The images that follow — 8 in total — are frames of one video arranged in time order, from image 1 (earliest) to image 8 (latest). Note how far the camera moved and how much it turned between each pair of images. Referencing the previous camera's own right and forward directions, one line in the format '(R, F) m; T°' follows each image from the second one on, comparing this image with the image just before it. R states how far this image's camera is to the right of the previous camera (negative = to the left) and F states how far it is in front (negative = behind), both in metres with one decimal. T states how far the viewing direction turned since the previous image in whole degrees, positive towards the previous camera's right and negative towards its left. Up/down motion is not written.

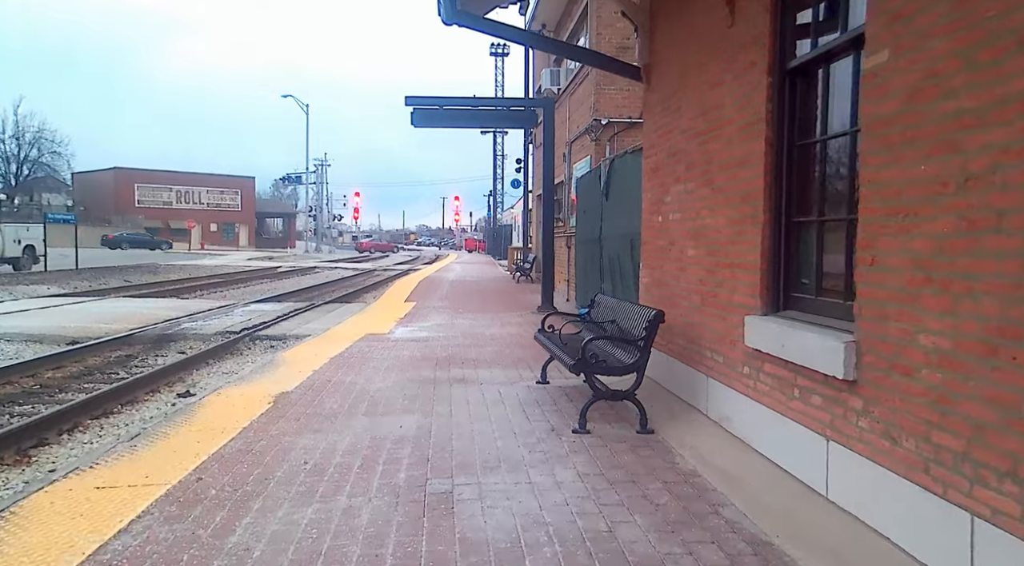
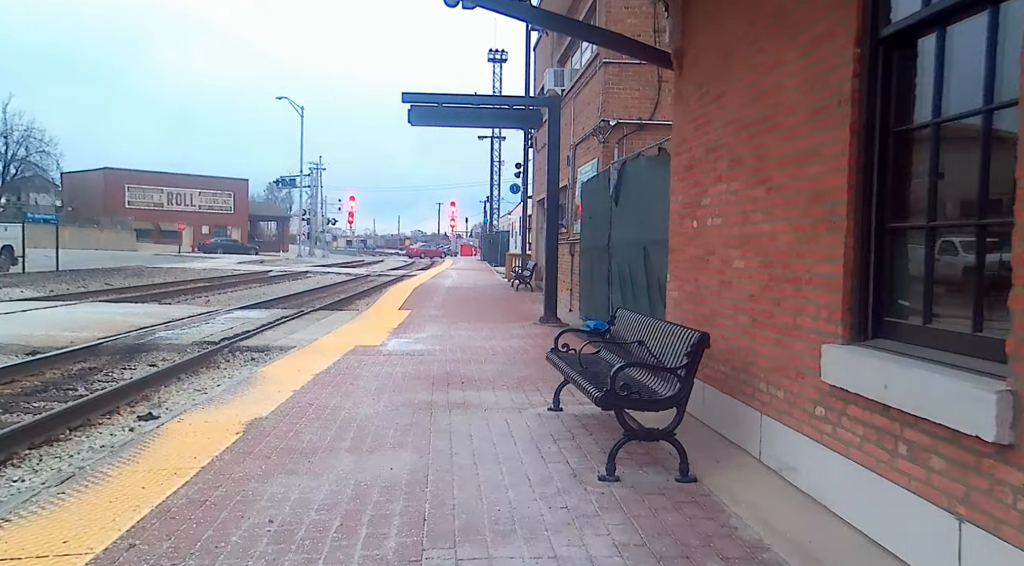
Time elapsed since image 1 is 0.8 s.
(-0.1, +0.8) m; 0°
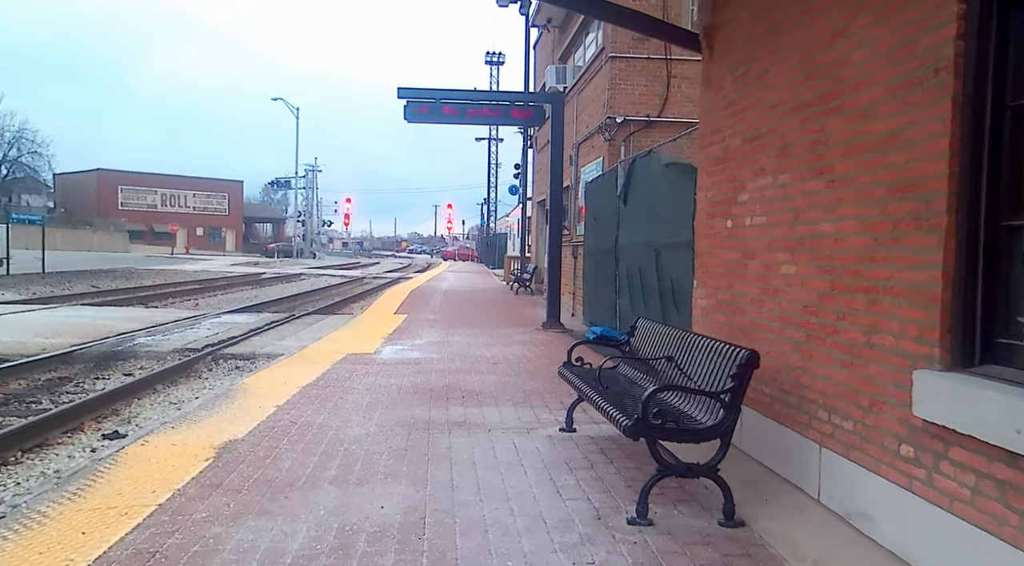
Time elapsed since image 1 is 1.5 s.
(-0.1, +0.6) m; 0°
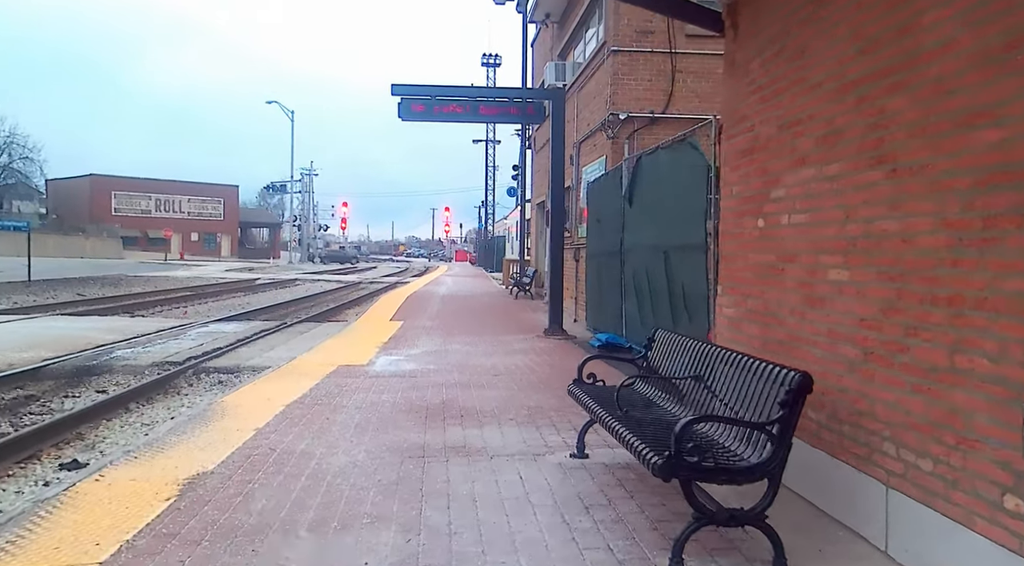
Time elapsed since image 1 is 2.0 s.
(0.0, +0.6) m; 0°
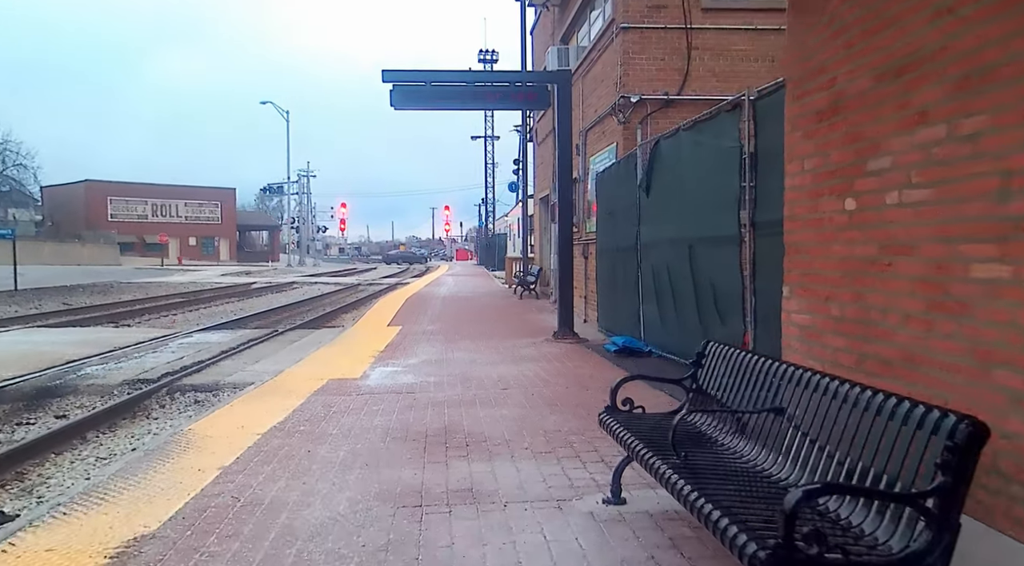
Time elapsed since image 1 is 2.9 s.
(-0.1, +1.0) m; 0°
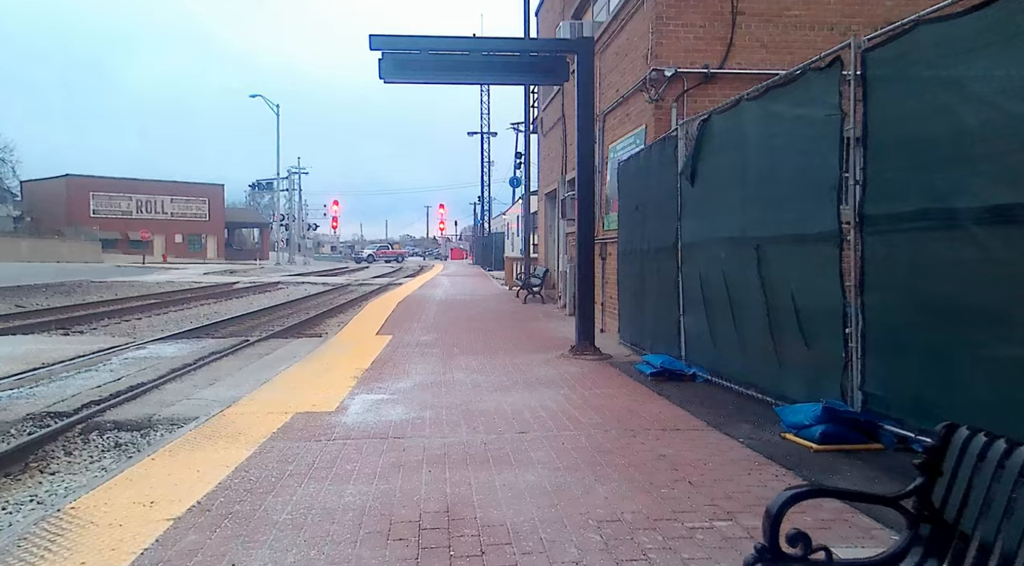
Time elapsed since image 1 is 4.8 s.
(-0.2, +1.8) m; 0°
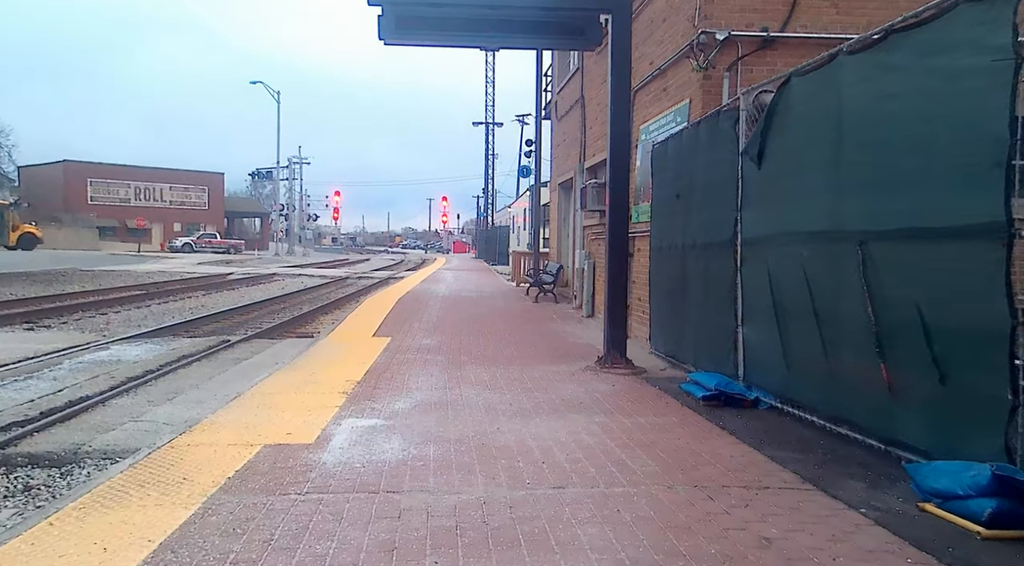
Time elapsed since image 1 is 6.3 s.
(-0.2, +1.5) m; 0°
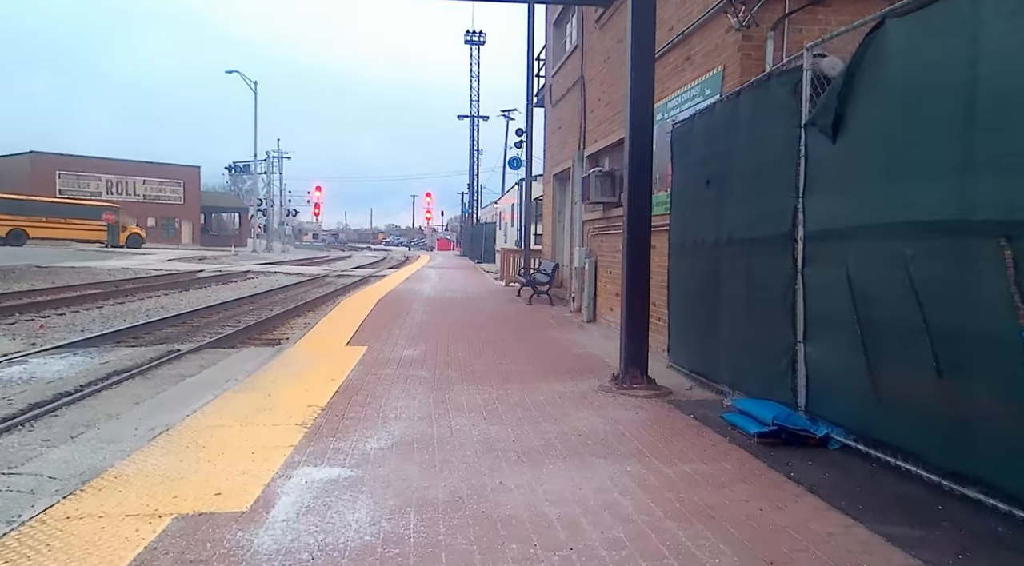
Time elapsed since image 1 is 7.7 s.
(-0.1, +1.5) m; +1°
